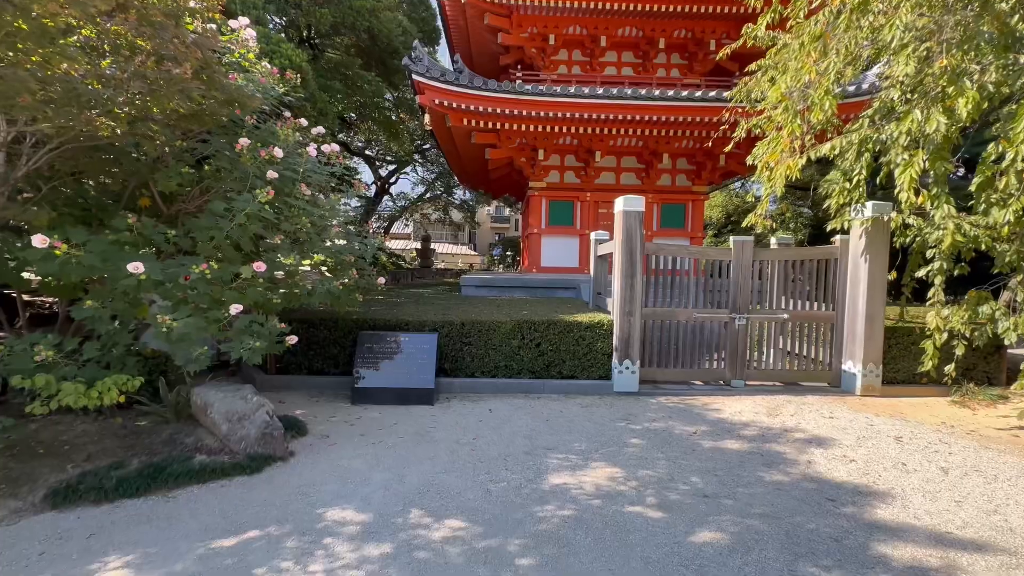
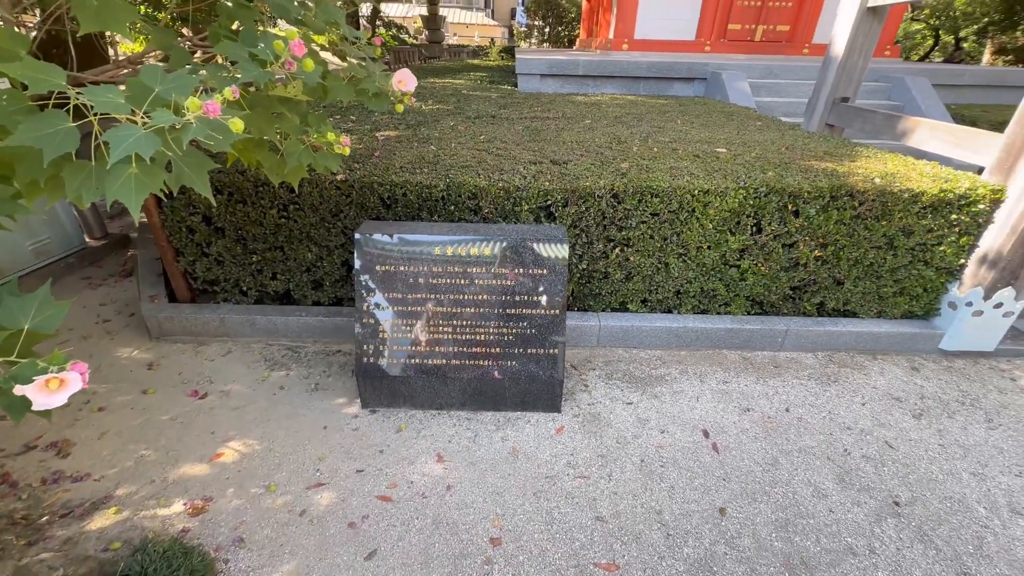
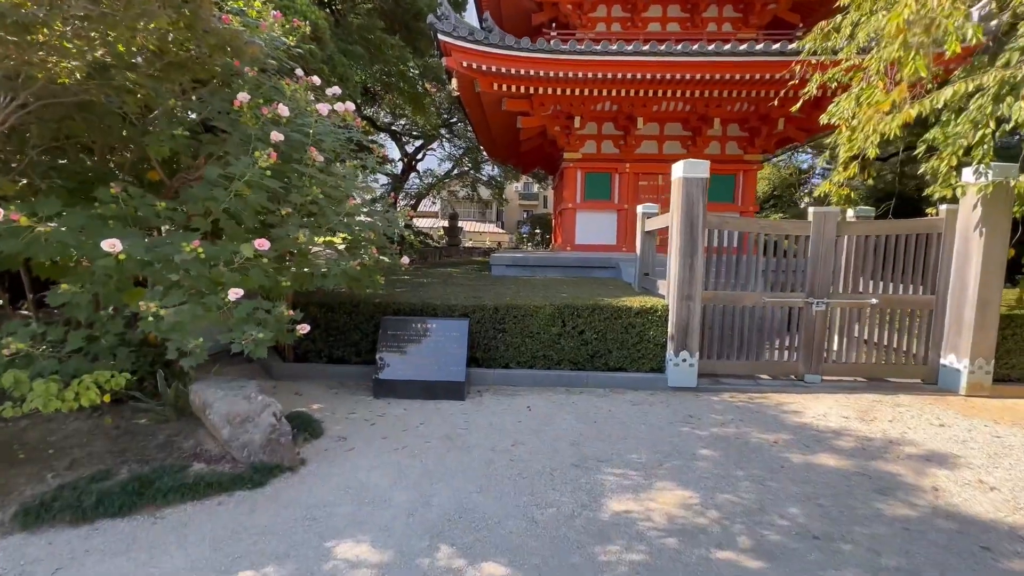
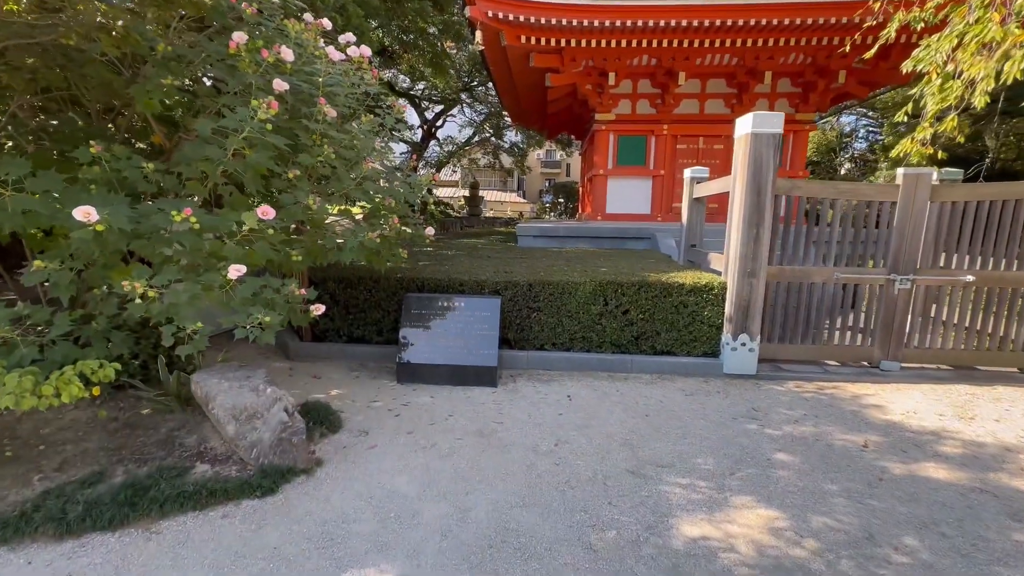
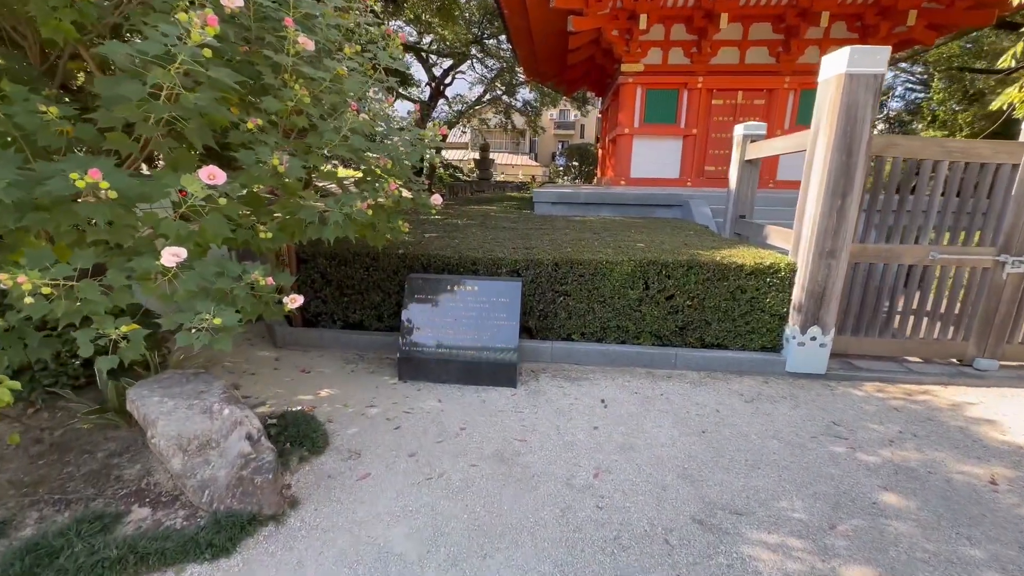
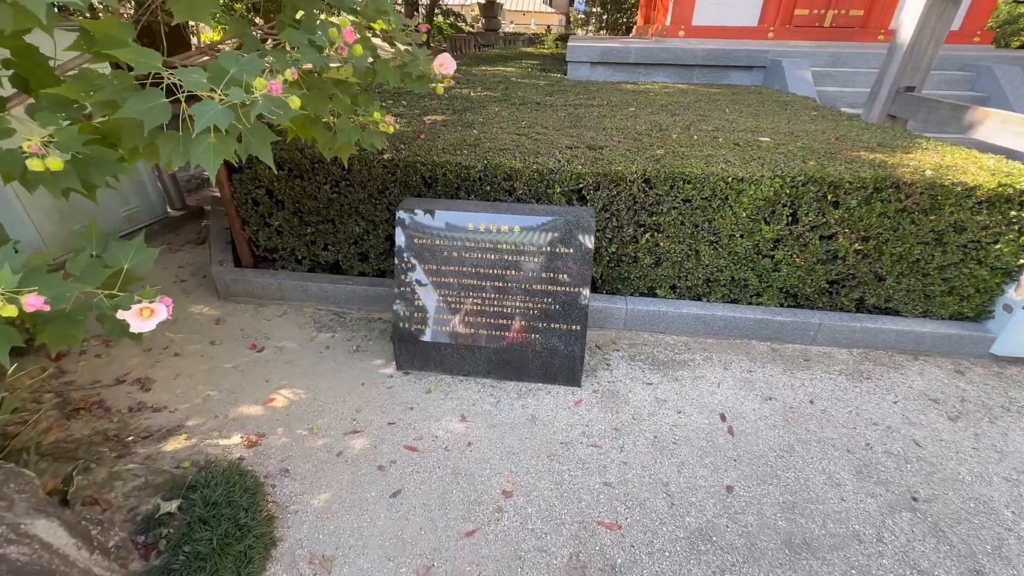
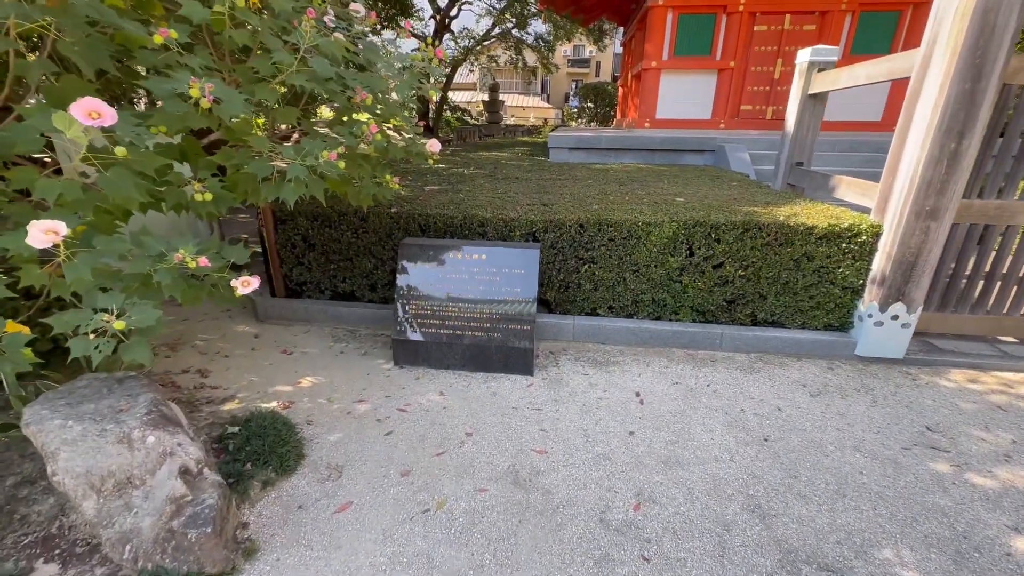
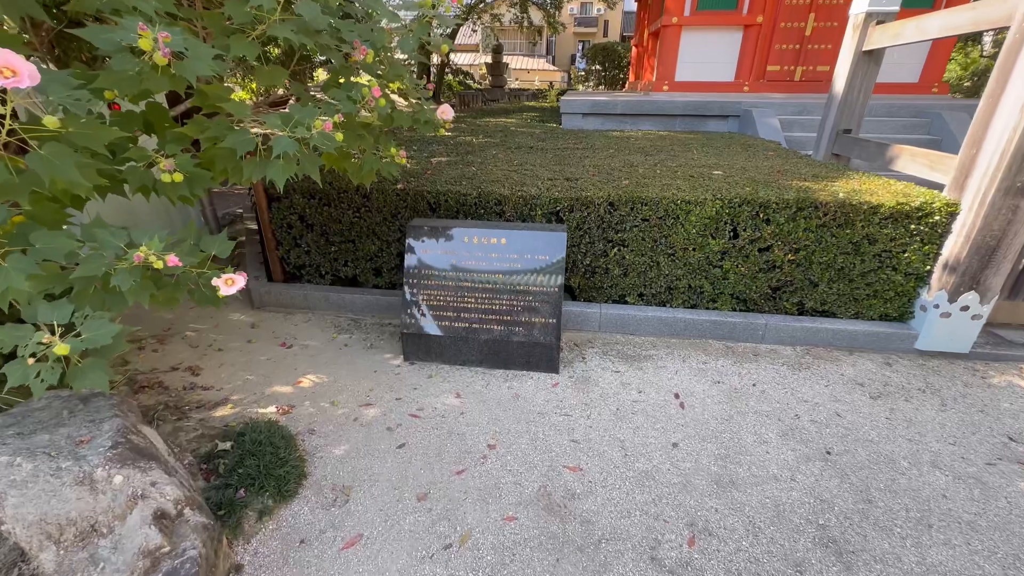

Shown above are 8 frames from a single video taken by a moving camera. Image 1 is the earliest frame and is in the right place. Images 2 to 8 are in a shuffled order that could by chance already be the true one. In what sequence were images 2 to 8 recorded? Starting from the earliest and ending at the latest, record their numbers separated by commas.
3, 4, 5, 7, 8, 6, 2
